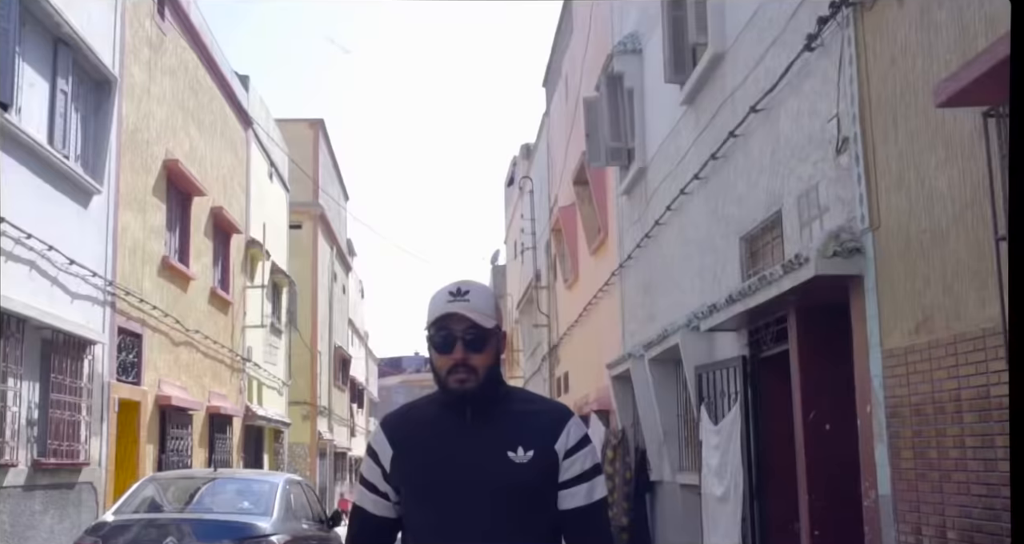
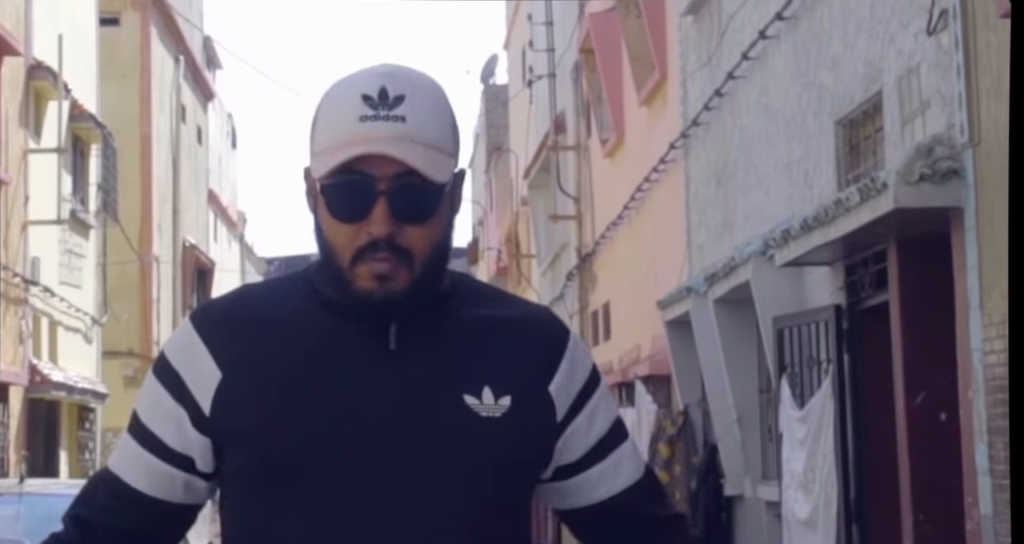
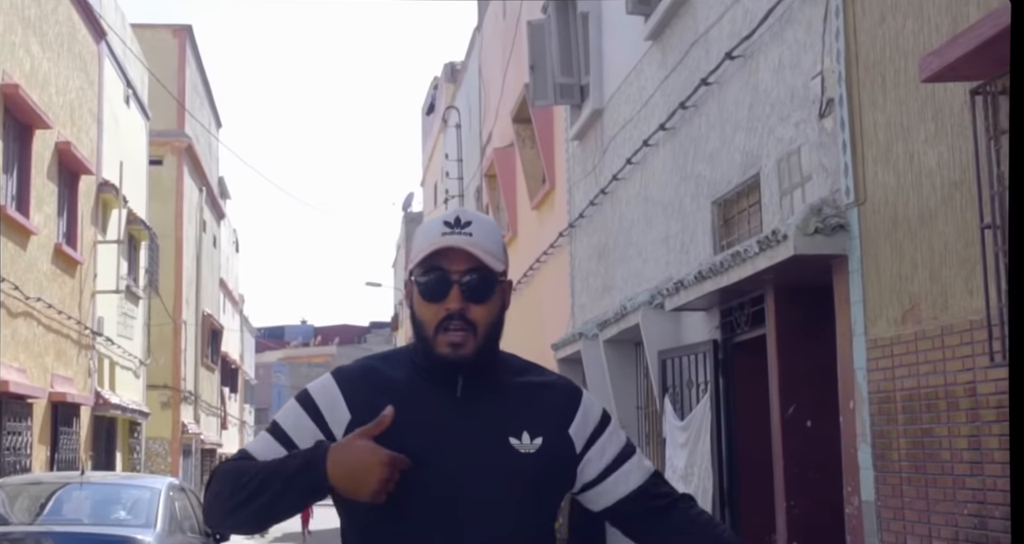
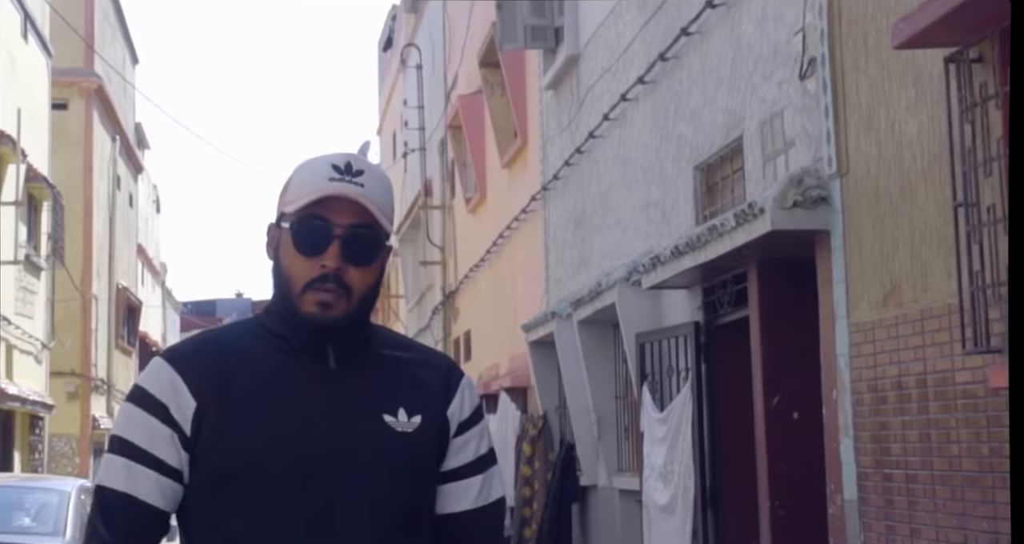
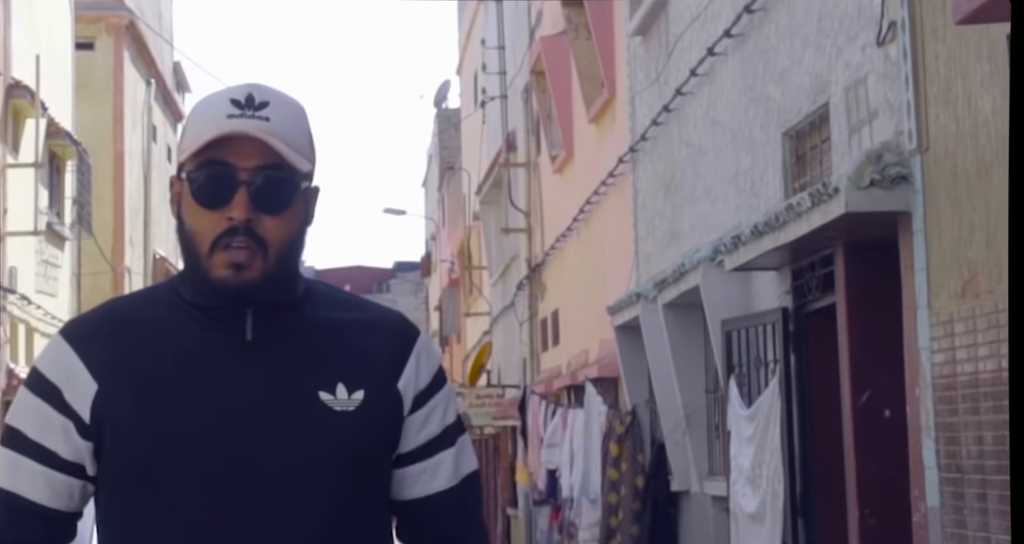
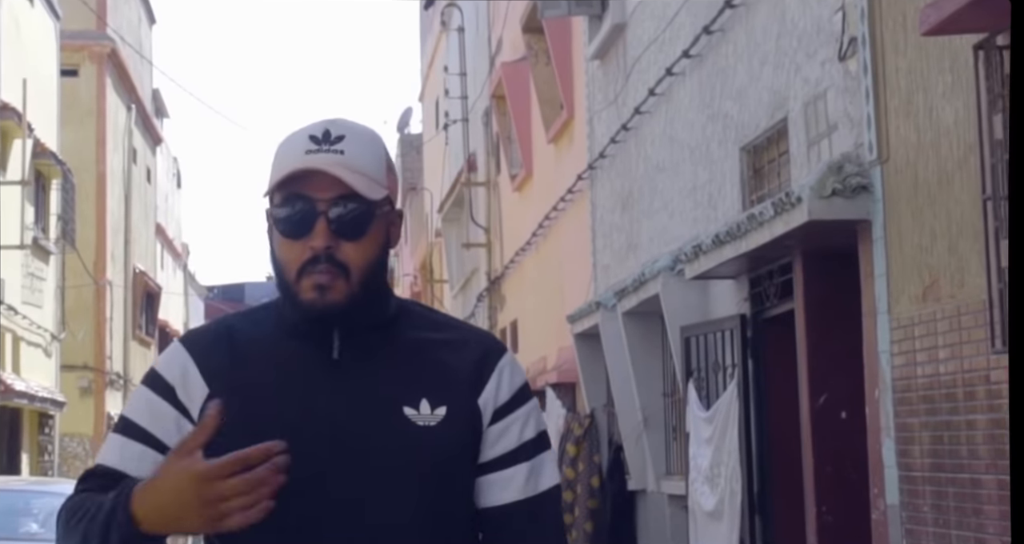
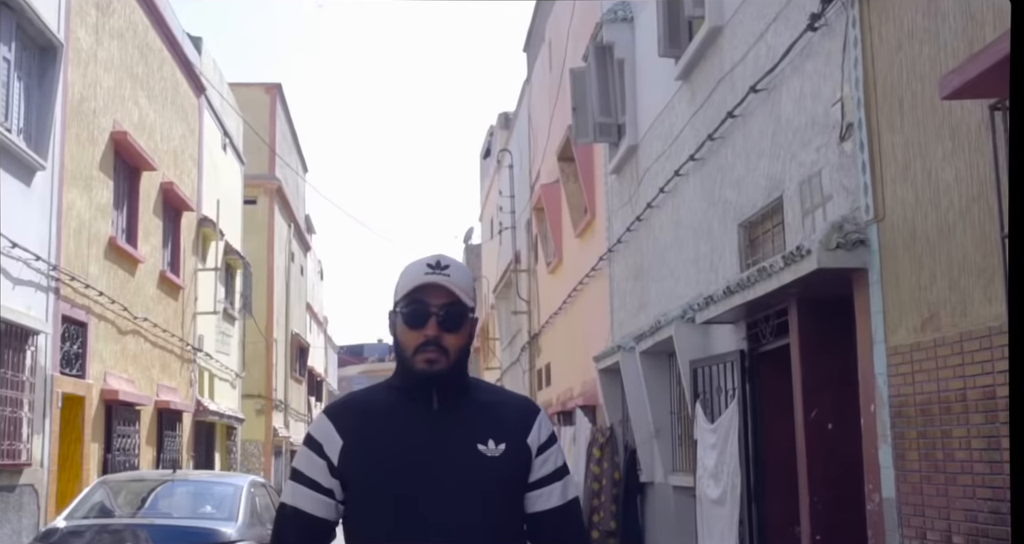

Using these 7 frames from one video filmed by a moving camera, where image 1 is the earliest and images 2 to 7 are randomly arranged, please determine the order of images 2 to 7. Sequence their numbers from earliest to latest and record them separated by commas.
7, 3, 4, 6, 5, 2
